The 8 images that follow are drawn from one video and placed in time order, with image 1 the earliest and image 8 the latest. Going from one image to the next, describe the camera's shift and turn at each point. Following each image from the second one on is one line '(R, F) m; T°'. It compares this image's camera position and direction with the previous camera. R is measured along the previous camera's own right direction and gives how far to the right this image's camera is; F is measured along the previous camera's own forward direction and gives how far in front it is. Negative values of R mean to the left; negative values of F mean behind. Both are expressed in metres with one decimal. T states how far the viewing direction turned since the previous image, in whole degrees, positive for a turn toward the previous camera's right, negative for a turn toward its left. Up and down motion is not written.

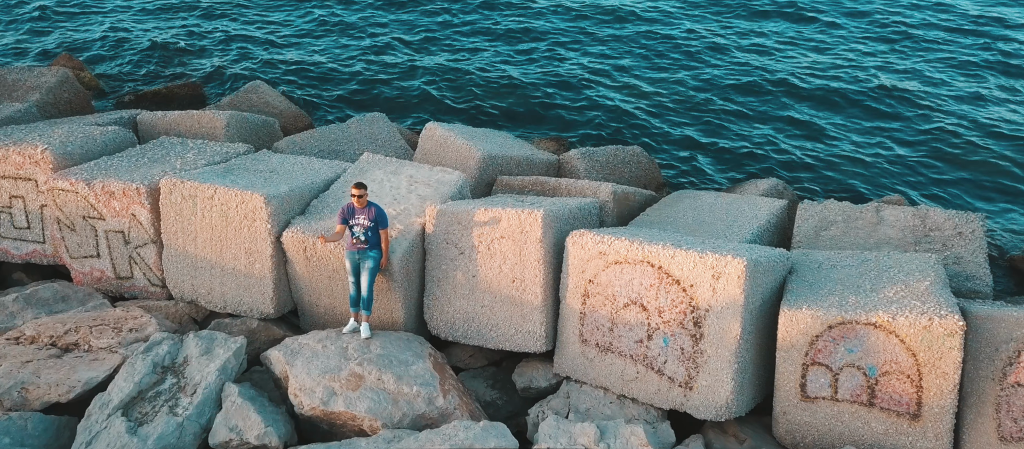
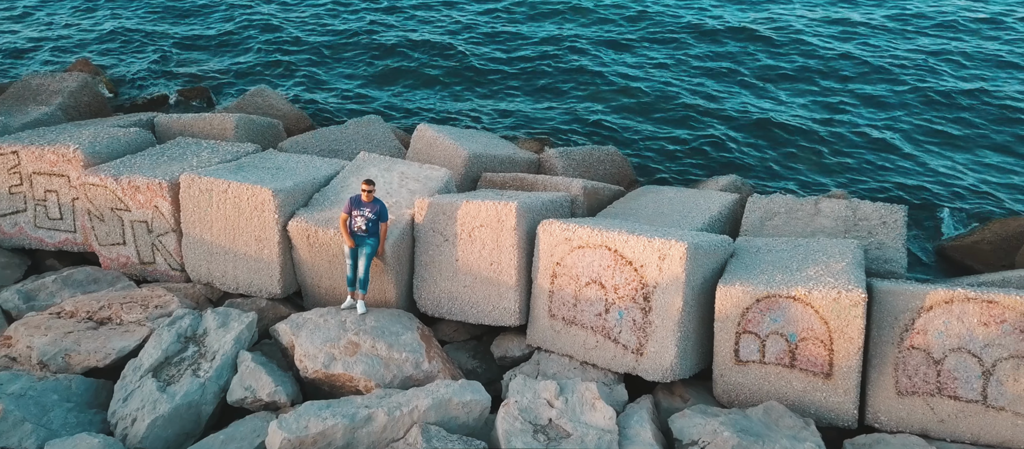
(+0.2, -1.1) m; 0°
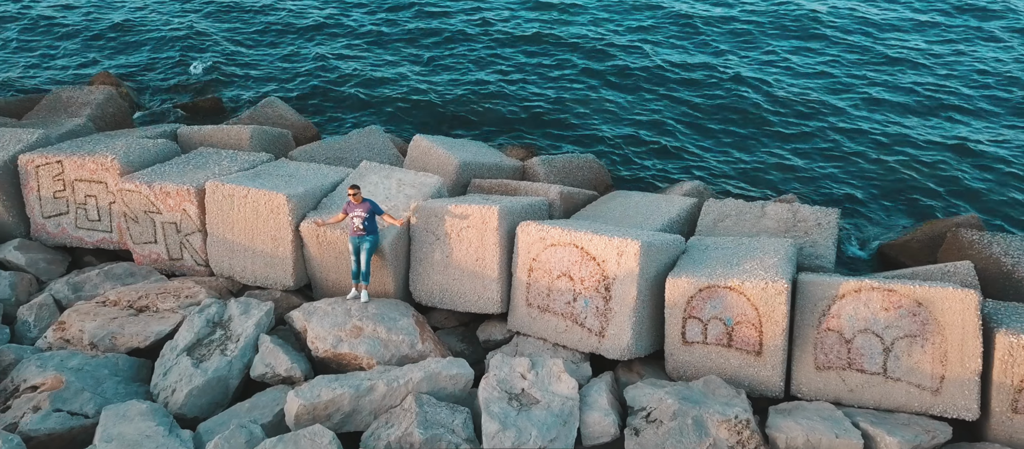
(+0.2, -1.3) m; 0°
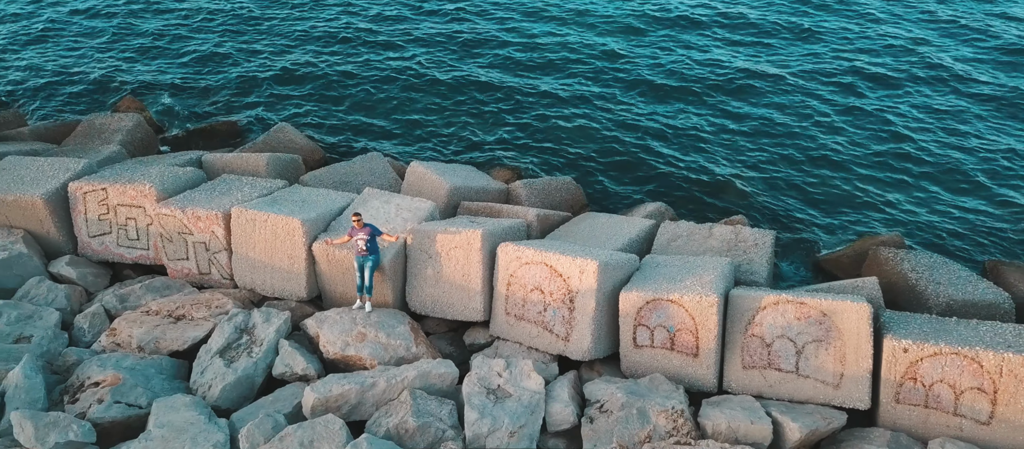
(+0.3, -1.8) m; 0°
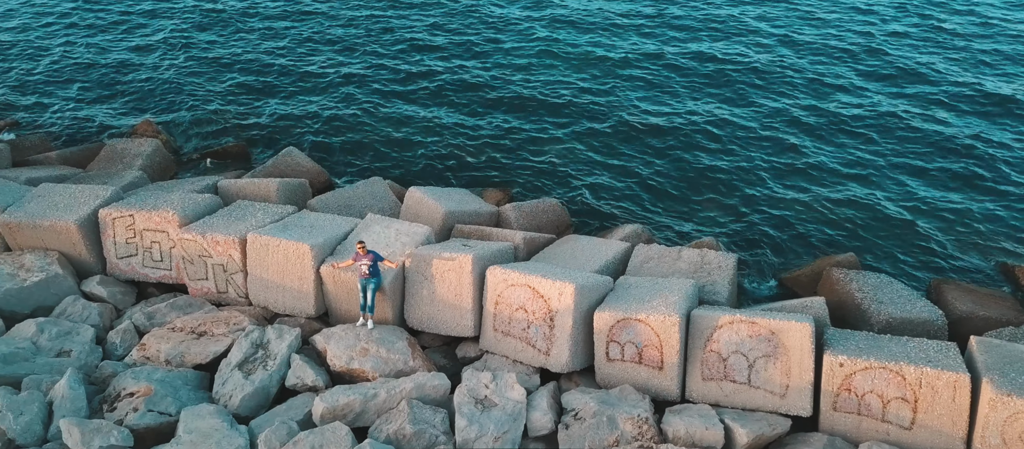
(+0.2, -1.3) m; 0°
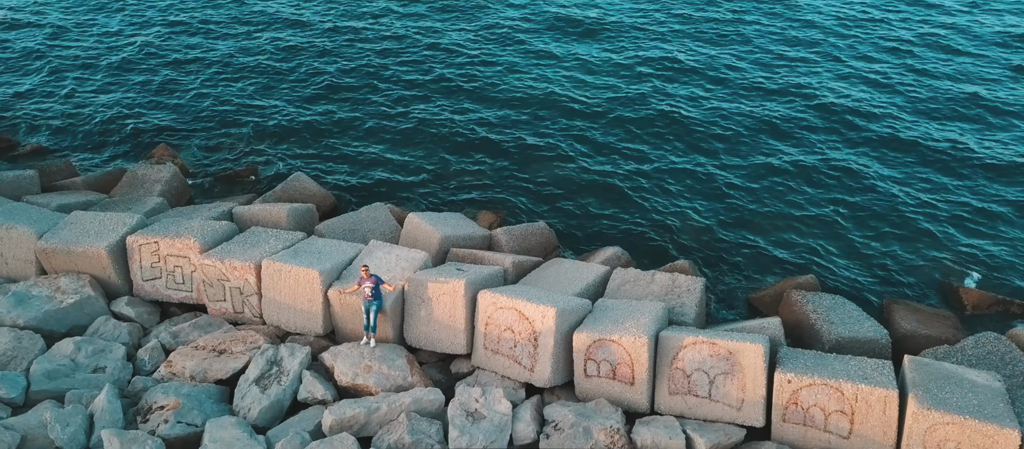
(+0.2, -1.4) m; 0°
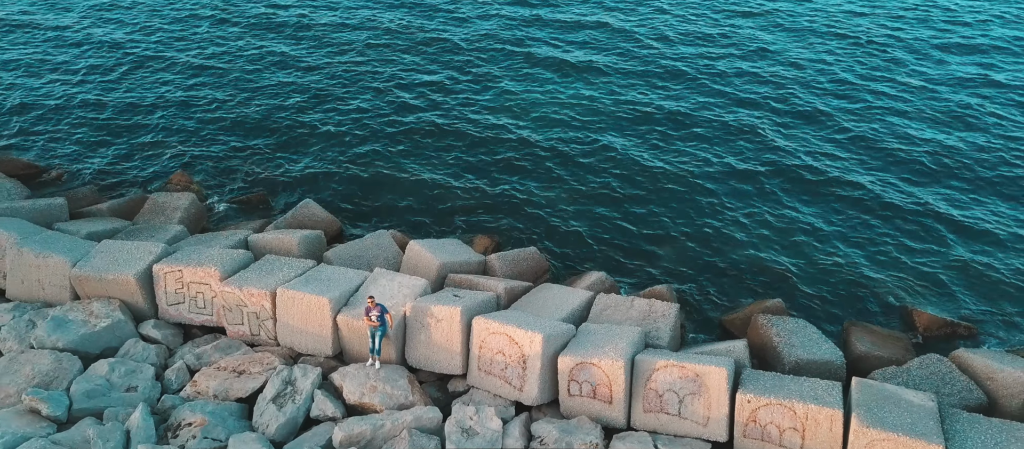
(+0.2, -1.5) m; 0°
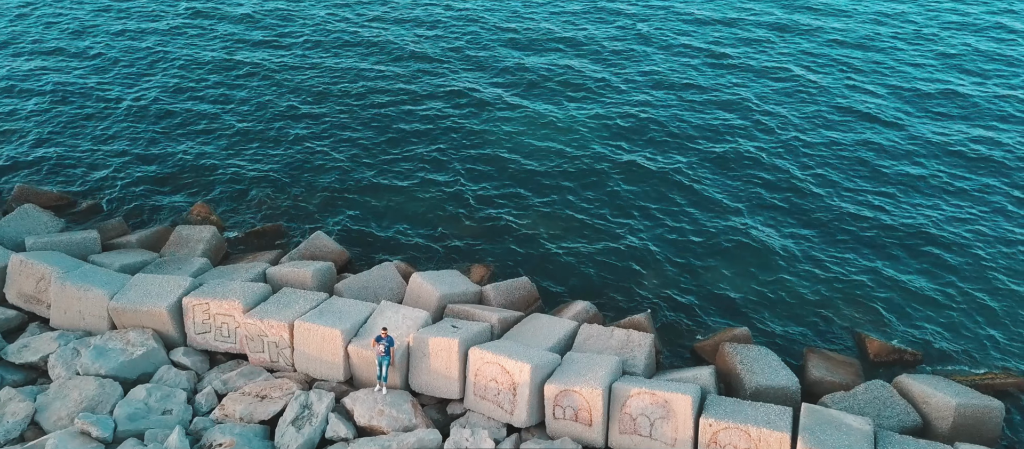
(+0.2, -2.0) m; 0°
